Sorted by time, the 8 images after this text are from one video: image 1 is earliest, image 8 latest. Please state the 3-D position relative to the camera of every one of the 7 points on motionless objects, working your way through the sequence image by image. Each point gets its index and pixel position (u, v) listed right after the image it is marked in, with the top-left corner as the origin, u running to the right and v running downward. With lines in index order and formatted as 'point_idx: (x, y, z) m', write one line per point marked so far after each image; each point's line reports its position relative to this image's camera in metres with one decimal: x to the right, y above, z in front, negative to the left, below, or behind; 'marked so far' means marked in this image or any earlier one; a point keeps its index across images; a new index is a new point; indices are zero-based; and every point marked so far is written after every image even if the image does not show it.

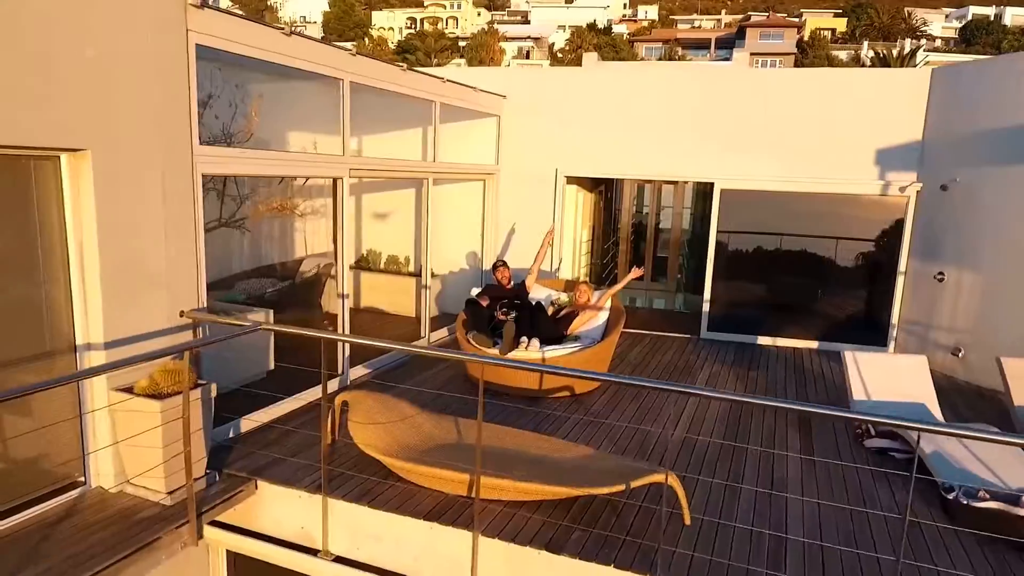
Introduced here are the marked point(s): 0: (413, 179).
0: (-0.7, +0.8, +5.6) m
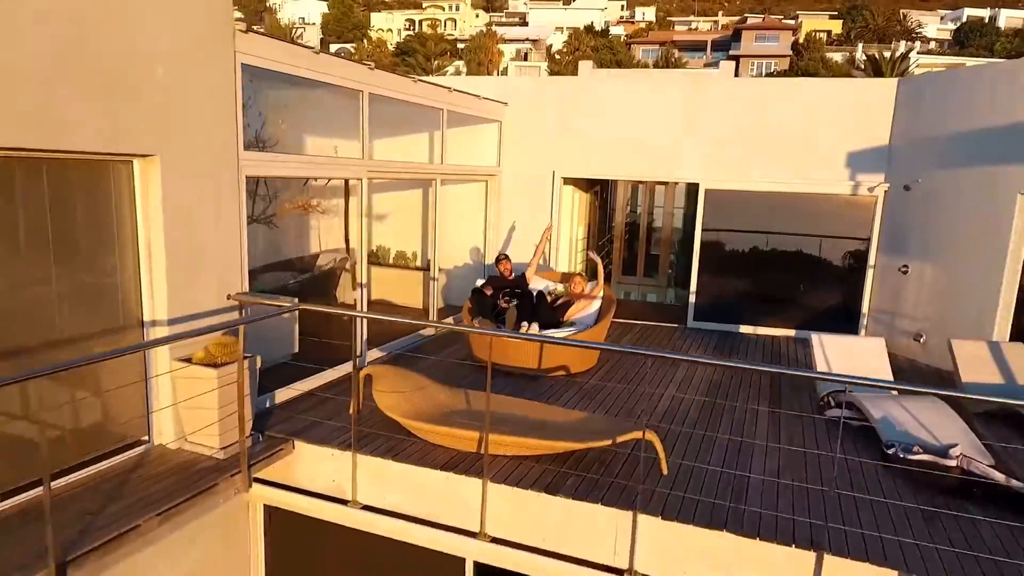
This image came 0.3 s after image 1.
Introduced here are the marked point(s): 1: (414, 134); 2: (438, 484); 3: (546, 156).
0: (-0.7, +0.9, +6.1) m
1: (-0.8, +1.3, +5.9) m
2: (-0.3, -0.9, +3.5) m
3: (+0.3, +1.3, +7.5) m
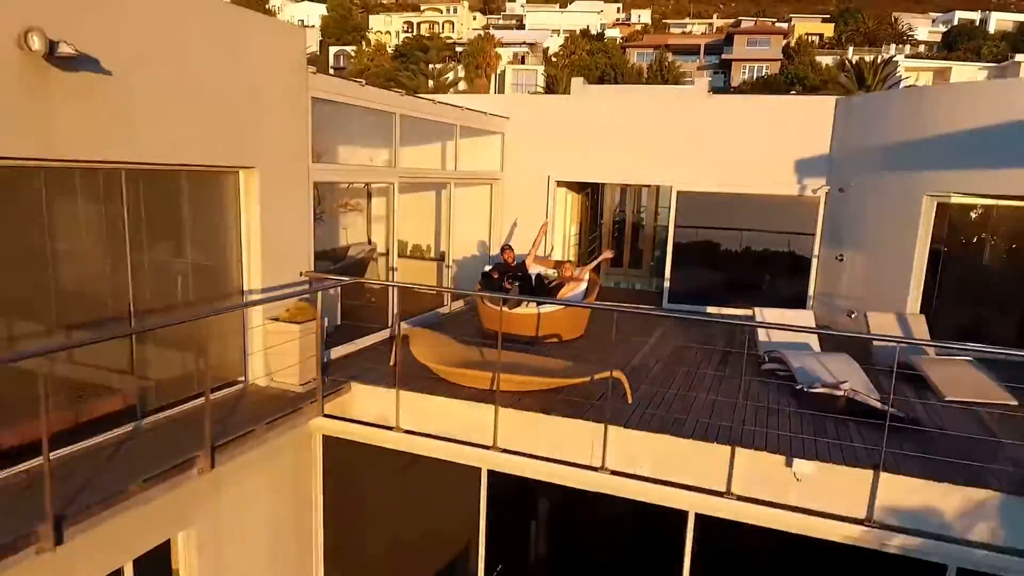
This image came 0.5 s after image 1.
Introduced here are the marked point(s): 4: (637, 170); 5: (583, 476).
0: (-0.7, +1.0, +7.3) m
1: (-0.7, +1.4, +7.0) m
2: (-0.3, -0.8, +4.6) m
3: (+0.3, +1.5, +8.6) m
4: (+1.4, +1.3, +8.3) m
5: (+0.4, -1.1, +4.3) m
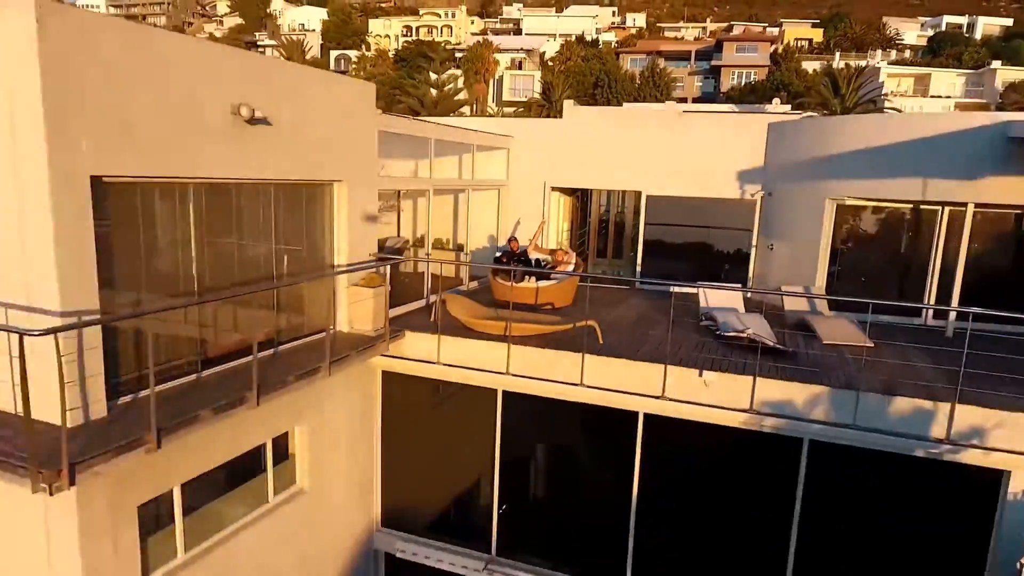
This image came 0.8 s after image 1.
0: (-0.7, +1.2, +9.2) m
1: (-0.7, +1.6, +9.0) m
2: (-0.3, -0.6, +6.6) m
3: (+0.4, +1.7, +10.6) m
4: (+1.5, +1.6, +10.3) m
5: (+0.5, -0.9, +6.3) m
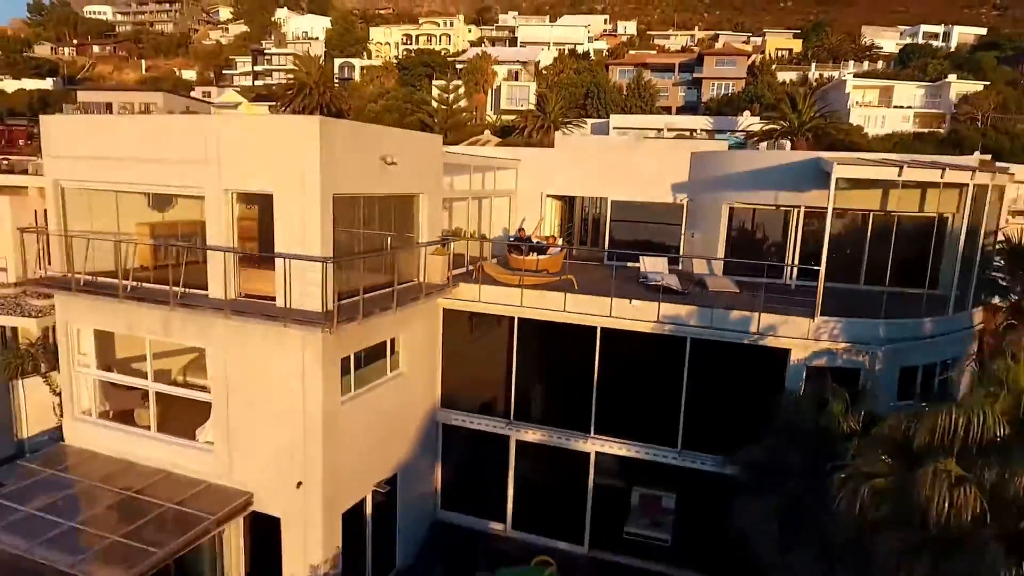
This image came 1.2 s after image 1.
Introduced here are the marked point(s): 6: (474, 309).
0: (-0.5, +1.7, +13.7) m
1: (-0.5, +2.1, +13.4) m
2: (-0.1, -0.1, +11.0) m
3: (+0.5, +2.2, +15.1) m
4: (+1.6, +2.0, +14.8) m
5: (+0.7, -0.4, +10.8) m
6: (-0.6, -0.4, +11.5) m
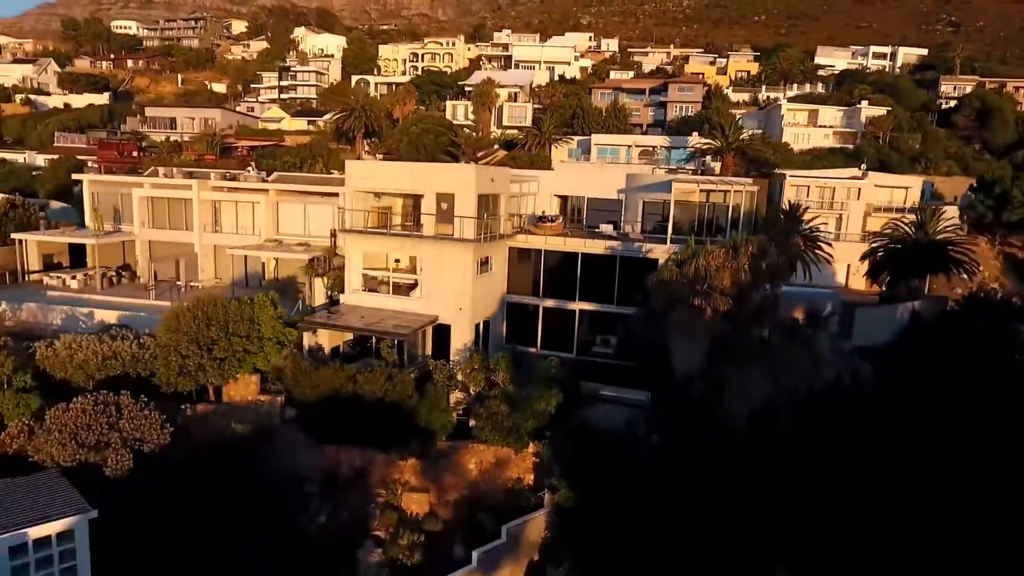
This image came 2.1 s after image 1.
0: (+0.4, +3.4, +27.1) m
1: (+0.4, +3.8, +26.9) m
2: (+0.9, +1.7, +24.5) m
3: (+1.4, +3.9, +28.5) m
4: (+2.5, +3.8, +28.2) m
5: (+1.6, +1.3, +24.2) m
6: (+0.4, +1.4, +24.9) m
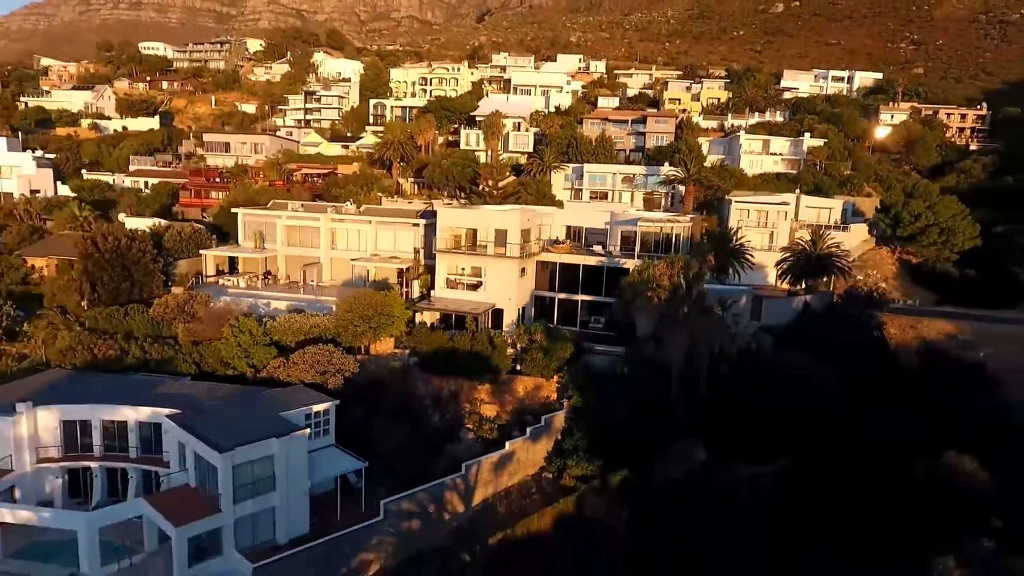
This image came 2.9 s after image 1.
0: (+1.8, +3.5, +41.5) m
1: (+1.8, +3.9, +41.3) m
2: (+2.3, +1.7, +38.9) m
3: (+2.8, +4.0, +42.9) m
4: (+3.8, +3.8, +42.7) m
5: (+3.1, +1.4, +38.6) m
6: (+1.8, +1.5, +39.3) m
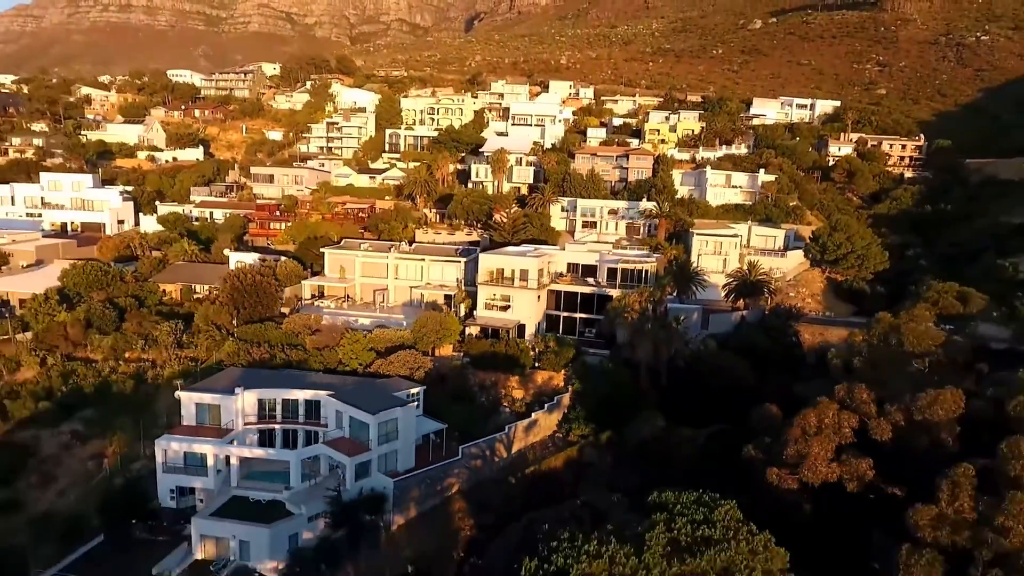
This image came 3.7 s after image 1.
0: (+3.1, +1.9, +57.8) m
1: (+3.1, +2.3, +57.5) m
2: (+3.7, +0.2, +55.2) m
3: (+4.1, +2.4, +59.2) m
4: (+5.1, +2.3, +59.0) m
5: (+4.4, -0.2, +54.9) m
6: (+3.1, -0.1, +55.6) m
